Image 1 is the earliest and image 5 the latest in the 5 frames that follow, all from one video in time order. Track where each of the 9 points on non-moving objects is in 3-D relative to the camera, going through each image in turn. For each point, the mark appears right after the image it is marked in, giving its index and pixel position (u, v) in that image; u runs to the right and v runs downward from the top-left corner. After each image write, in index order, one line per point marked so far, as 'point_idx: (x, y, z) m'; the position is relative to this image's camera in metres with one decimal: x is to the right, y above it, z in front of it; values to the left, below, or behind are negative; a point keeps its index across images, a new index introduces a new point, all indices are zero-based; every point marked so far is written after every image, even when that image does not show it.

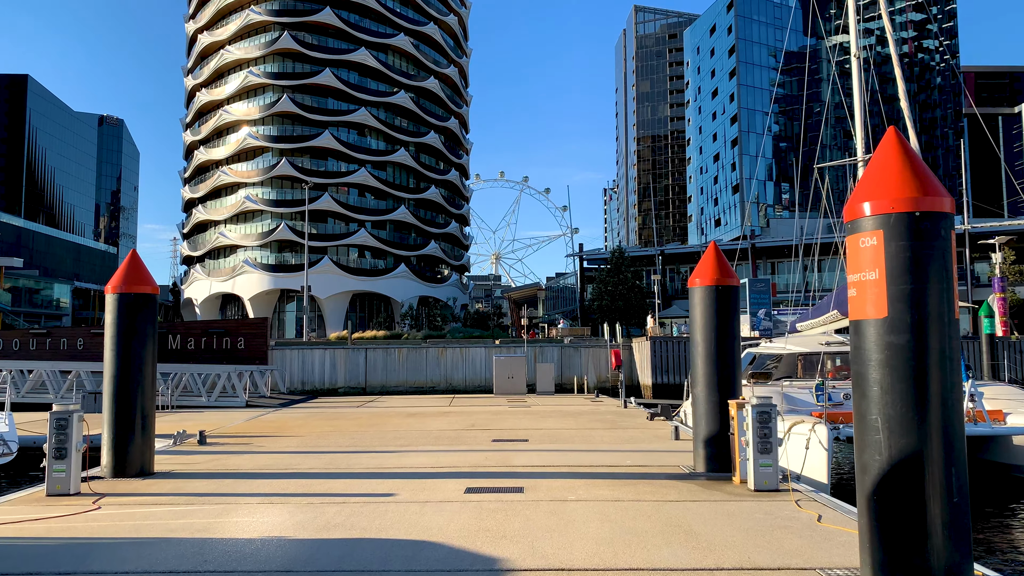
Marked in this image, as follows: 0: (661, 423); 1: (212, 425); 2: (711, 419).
0: (+2.8, -2.6, +15.2) m
1: (-6.2, -2.9, +16.7) m
2: (+2.3, -1.5, +9.3) m
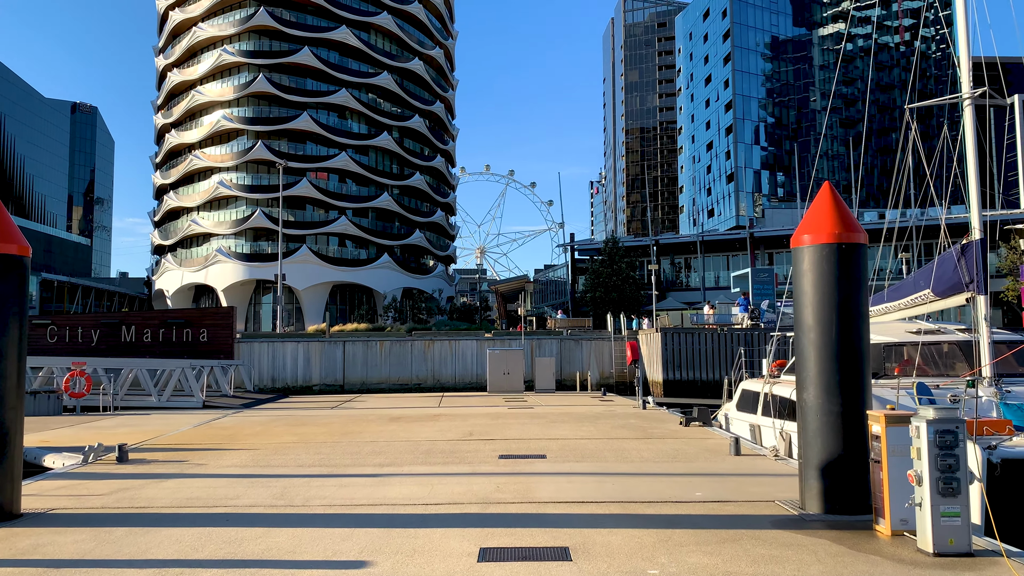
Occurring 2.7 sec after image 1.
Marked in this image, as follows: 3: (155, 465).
0: (+2.9, -2.2, +12.4) m
1: (-6.2, -2.5, +13.7) m
2: (+2.5, -1.2, +6.4) m
3: (-4.4, -2.2, +10.0) m
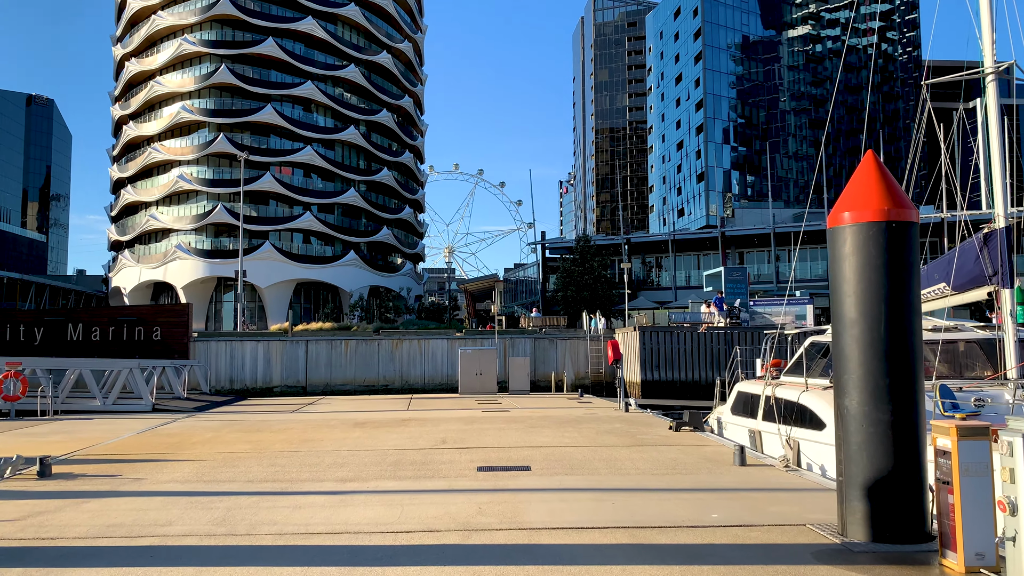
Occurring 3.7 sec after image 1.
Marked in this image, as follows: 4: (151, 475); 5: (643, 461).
0: (+2.6, -2.1, +11.4) m
1: (-6.5, -2.3, +12.3) m
2: (+2.4, -1.1, +5.4) m
3: (-4.7, -2.1, +8.7) m
4: (-4.0, -2.1, +9.0) m
5: (+1.5, -2.0, +9.4) m
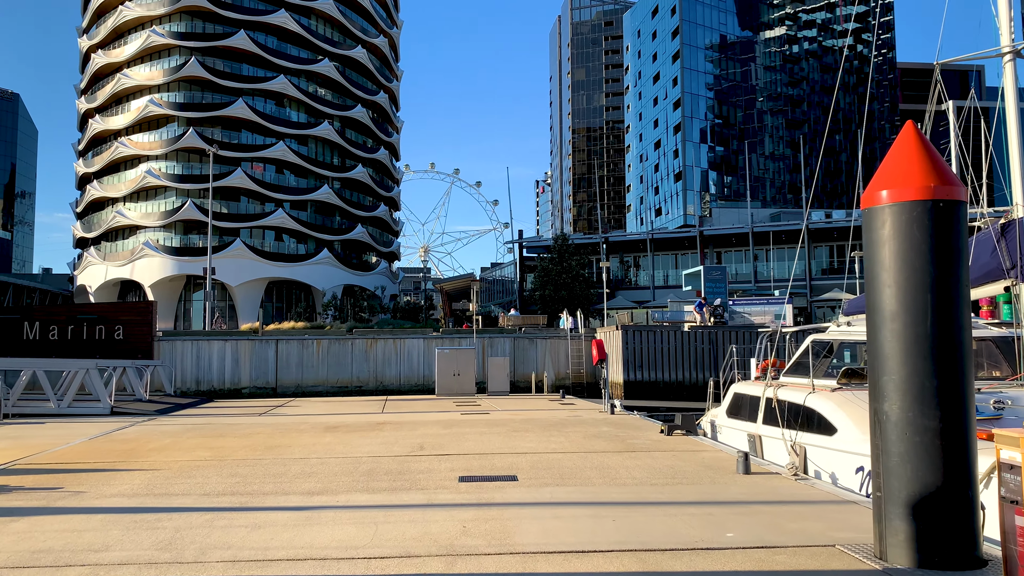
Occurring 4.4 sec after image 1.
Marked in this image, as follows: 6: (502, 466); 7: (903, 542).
0: (+2.4, -2.1, +10.7) m
1: (-6.8, -2.3, +11.4) m
2: (+2.4, -1.0, +4.7) m
3: (-4.8, -2.0, +7.8) m
4: (-4.2, -2.0, +8.1) m
5: (+1.4, -2.0, +8.7) m
6: (-0.1, -2.0, +8.9) m
7: (+2.3, -1.5, +4.8) m
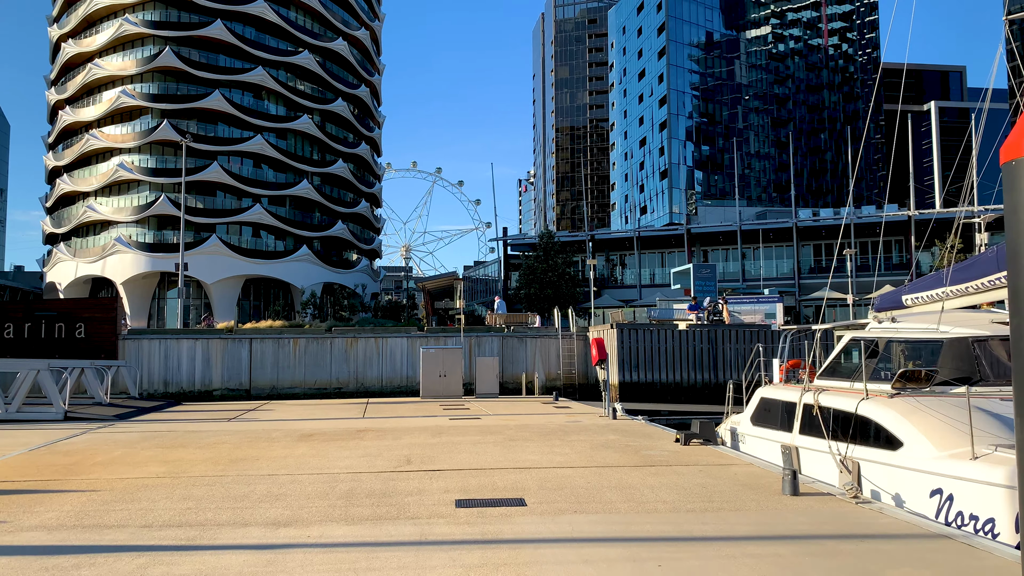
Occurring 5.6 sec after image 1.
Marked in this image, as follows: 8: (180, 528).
0: (+2.4, -1.9, +9.4) m
1: (-6.8, -2.1, +9.9) m
2: (+2.5, -0.9, +3.5) m
3: (-4.7, -1.9, +6.4) m
4: (-4.1, -1.9, +6.7) m
5: (+1.4, -1.9, +7.4) m
6: (-0.1, -1.9, +7.6) m
7: (+2.5, -1.4, +3.5) m
8: (-2.5, -1.8, +6.1) m
